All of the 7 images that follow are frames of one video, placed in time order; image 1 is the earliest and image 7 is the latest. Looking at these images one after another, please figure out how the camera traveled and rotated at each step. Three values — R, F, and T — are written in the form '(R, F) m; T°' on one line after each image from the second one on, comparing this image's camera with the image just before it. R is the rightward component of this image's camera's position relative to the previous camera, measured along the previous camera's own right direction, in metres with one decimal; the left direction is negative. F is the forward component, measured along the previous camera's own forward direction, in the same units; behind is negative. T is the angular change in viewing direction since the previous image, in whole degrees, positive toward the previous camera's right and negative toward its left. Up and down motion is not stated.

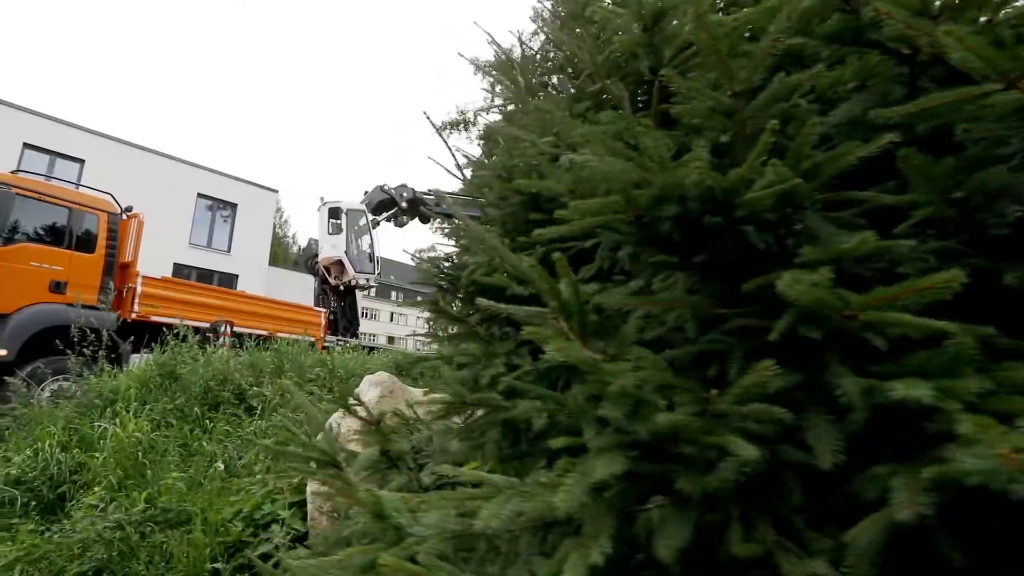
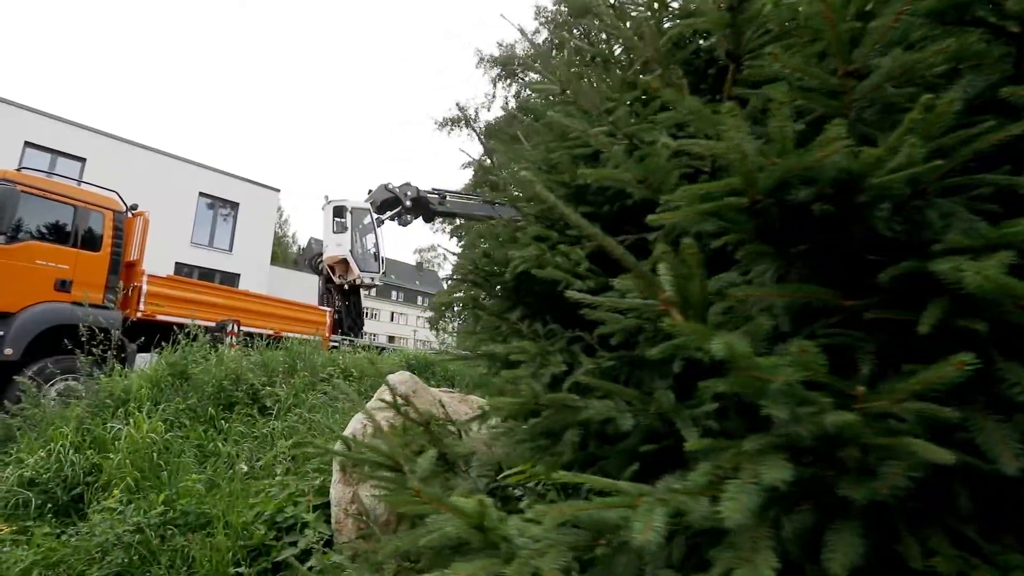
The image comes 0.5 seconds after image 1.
(-0.2, +0.1) m; 0°
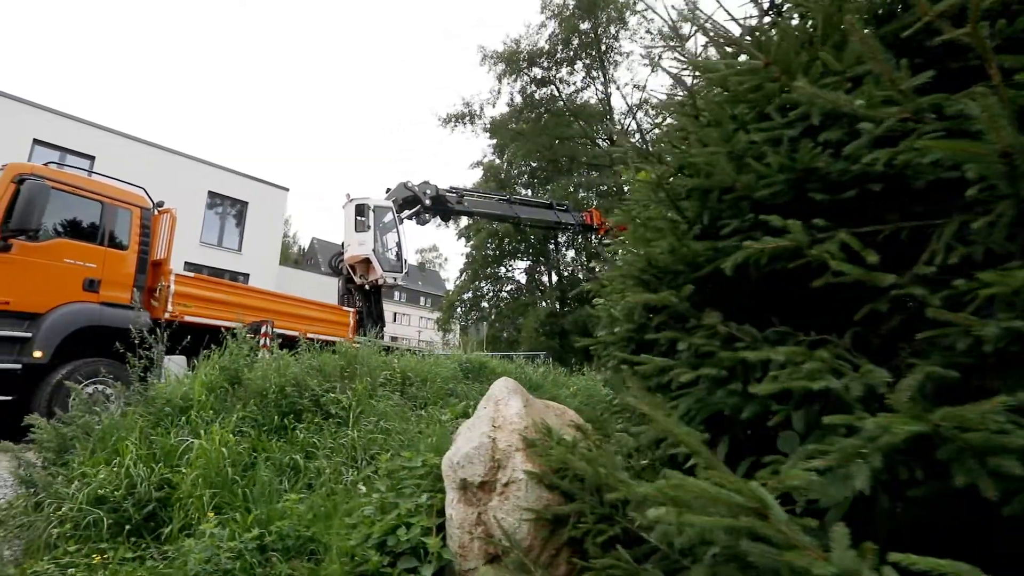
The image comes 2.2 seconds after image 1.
(-0.9, +0.3) m; +1°
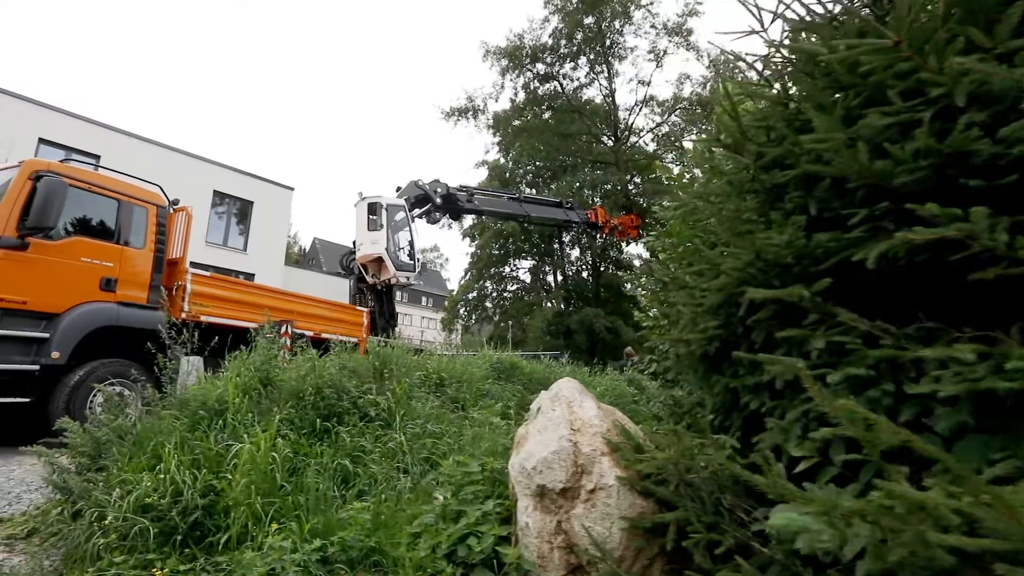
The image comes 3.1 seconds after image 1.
(-0.5, +0.2) m; 0°
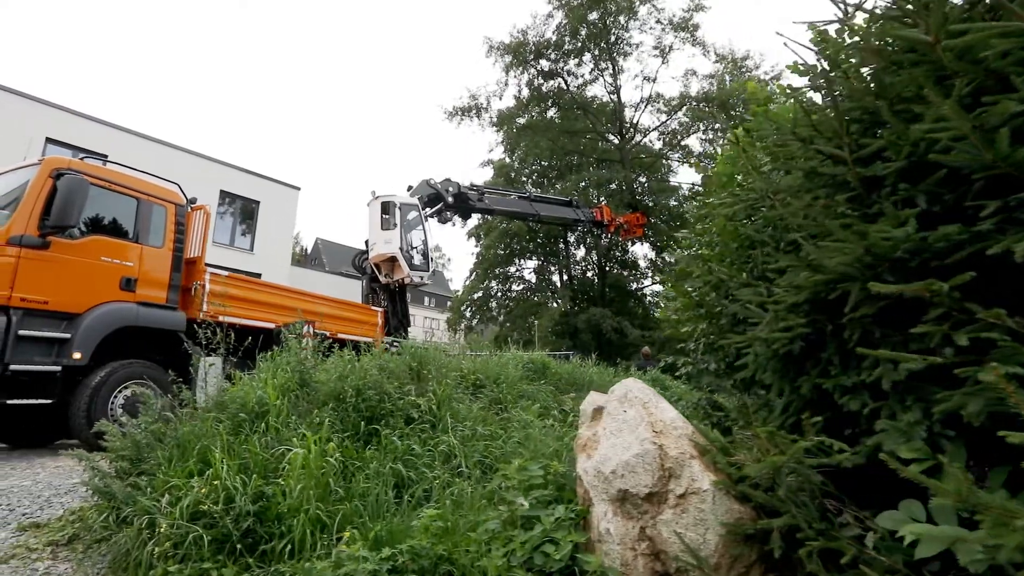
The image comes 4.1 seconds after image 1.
(-0.4, +0.1) m; 0°
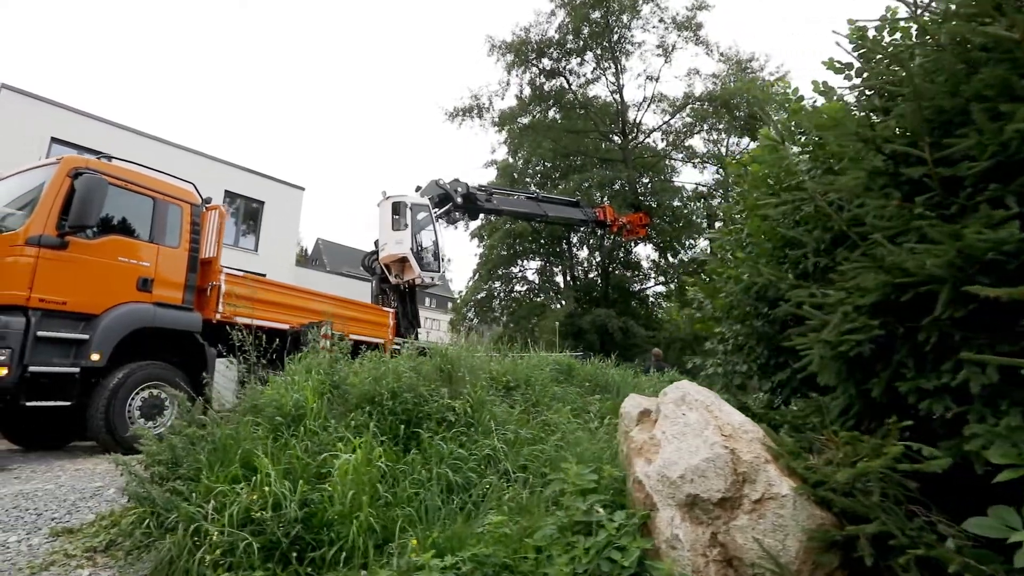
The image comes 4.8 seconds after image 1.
(-0.4, +0.1) m; 0°
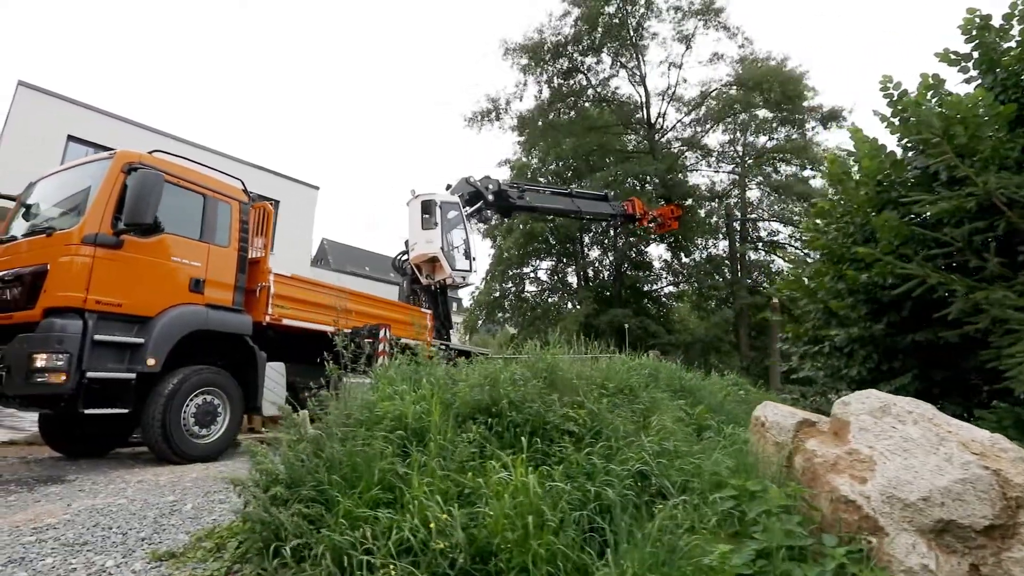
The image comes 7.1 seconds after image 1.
(-1.1, +0.3) m; +1°
